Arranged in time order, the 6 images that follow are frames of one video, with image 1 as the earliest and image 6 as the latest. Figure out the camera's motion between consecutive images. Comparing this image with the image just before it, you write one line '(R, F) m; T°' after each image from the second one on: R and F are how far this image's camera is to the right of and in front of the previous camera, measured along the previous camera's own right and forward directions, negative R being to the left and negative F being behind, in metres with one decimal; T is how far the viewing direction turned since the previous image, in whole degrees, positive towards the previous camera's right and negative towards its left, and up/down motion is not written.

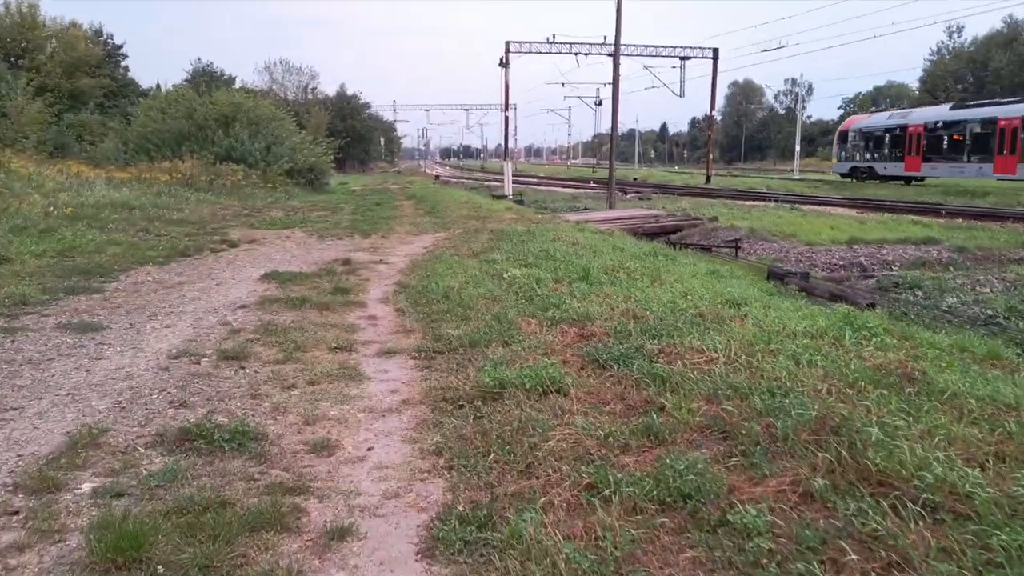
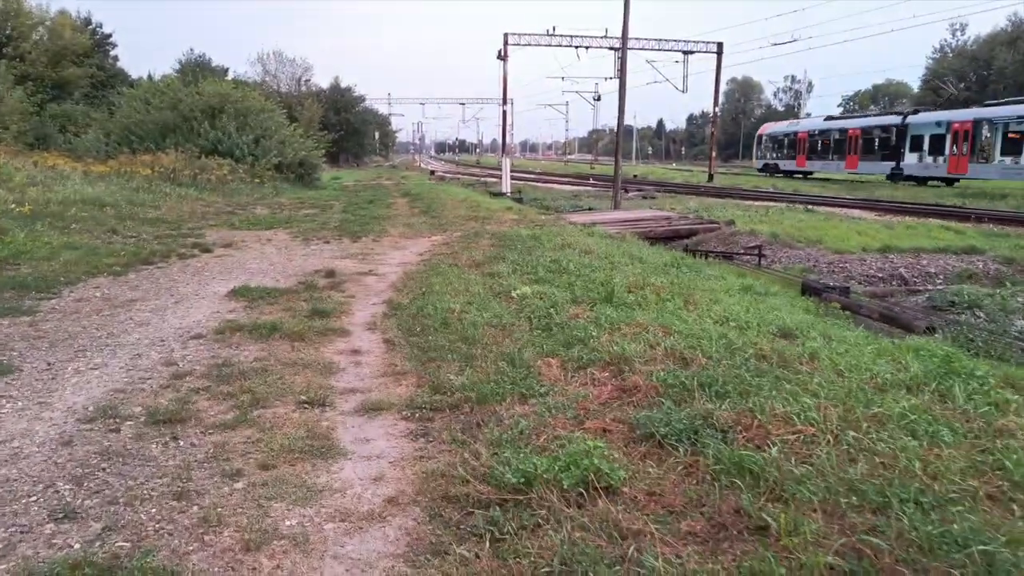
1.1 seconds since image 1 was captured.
(-0.2, +1.4) m; 0°
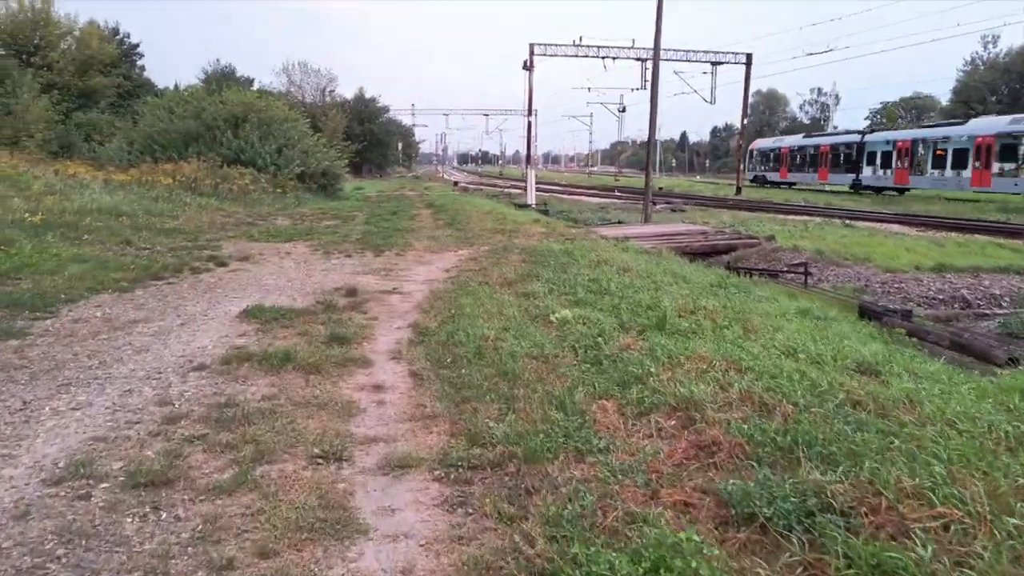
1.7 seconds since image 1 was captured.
(-0.2, +0.8) m; -1°
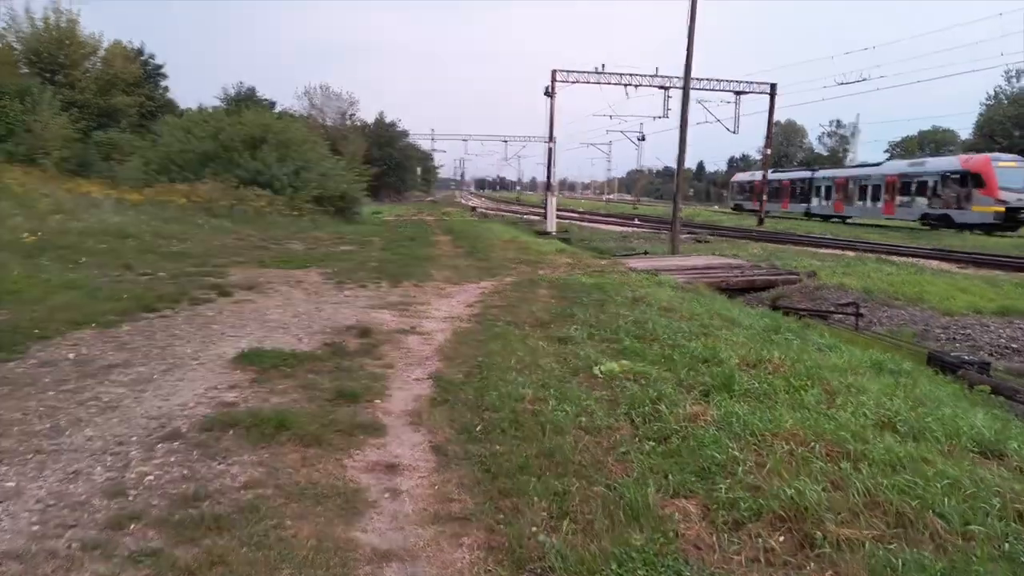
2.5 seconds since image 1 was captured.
(-0.2, +1.1) m; -1°
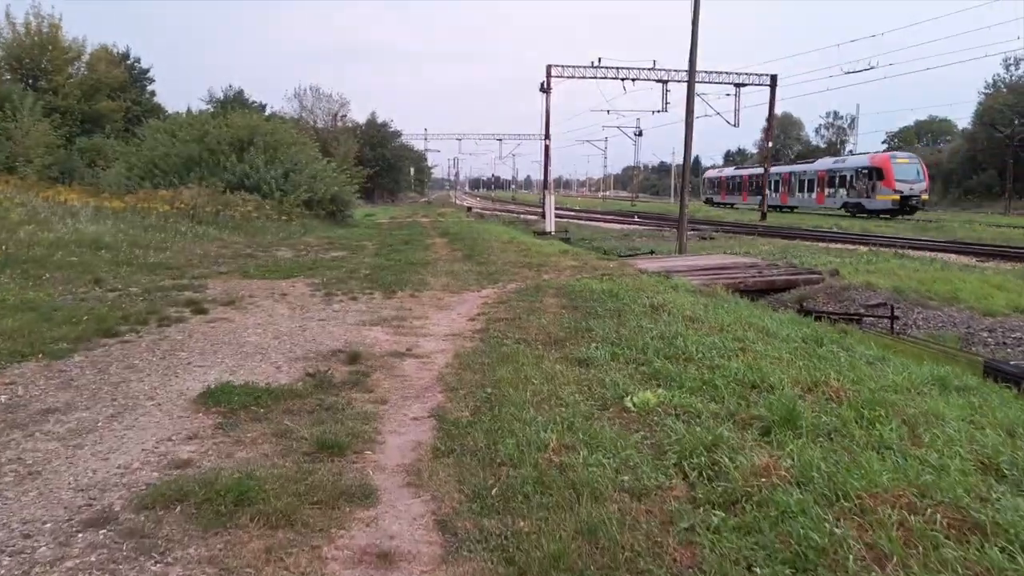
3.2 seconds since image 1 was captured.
(-0.1, +1.1) m; 0°
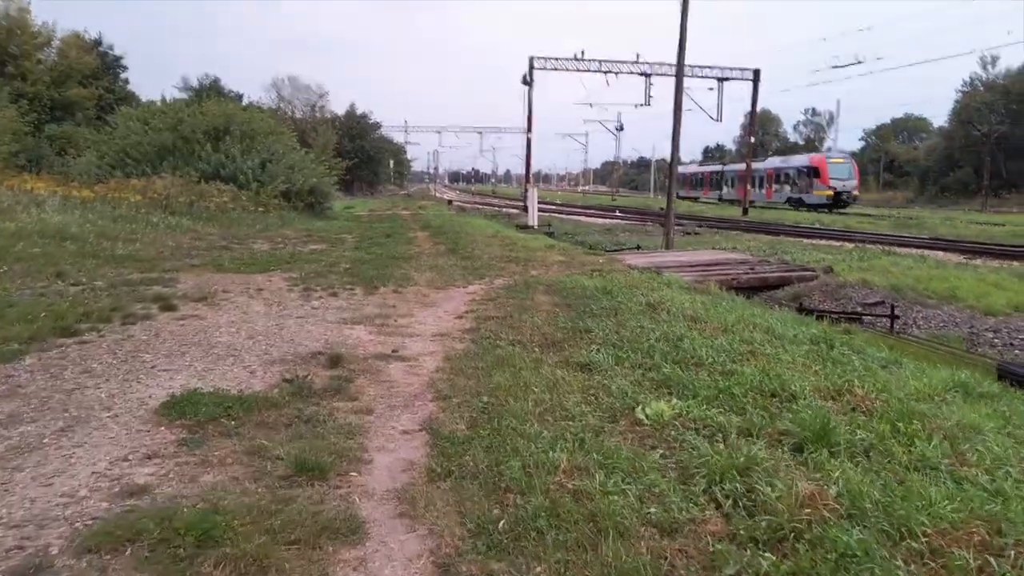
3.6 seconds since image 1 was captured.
(-0.1, +0.6) m; +2°
